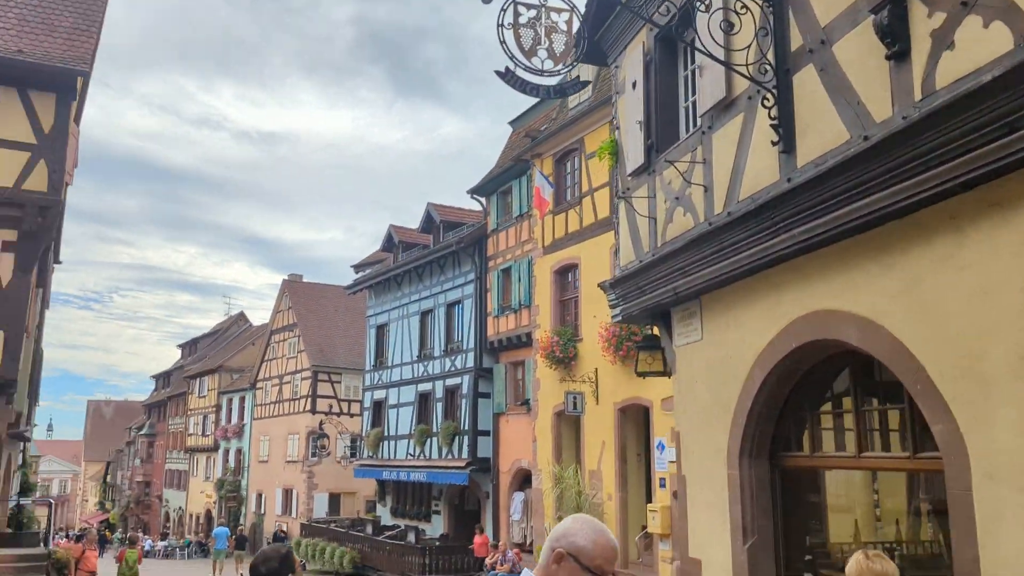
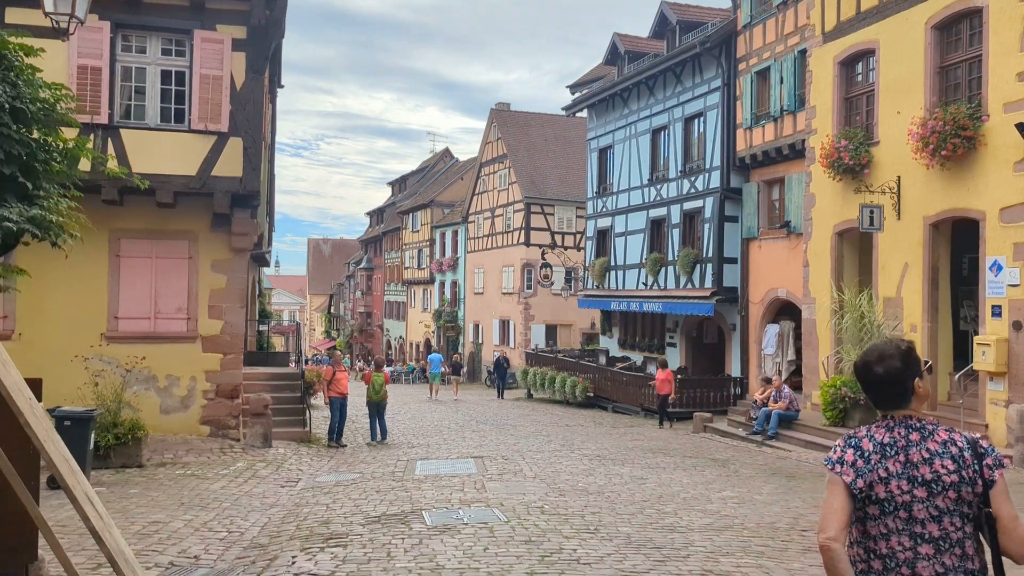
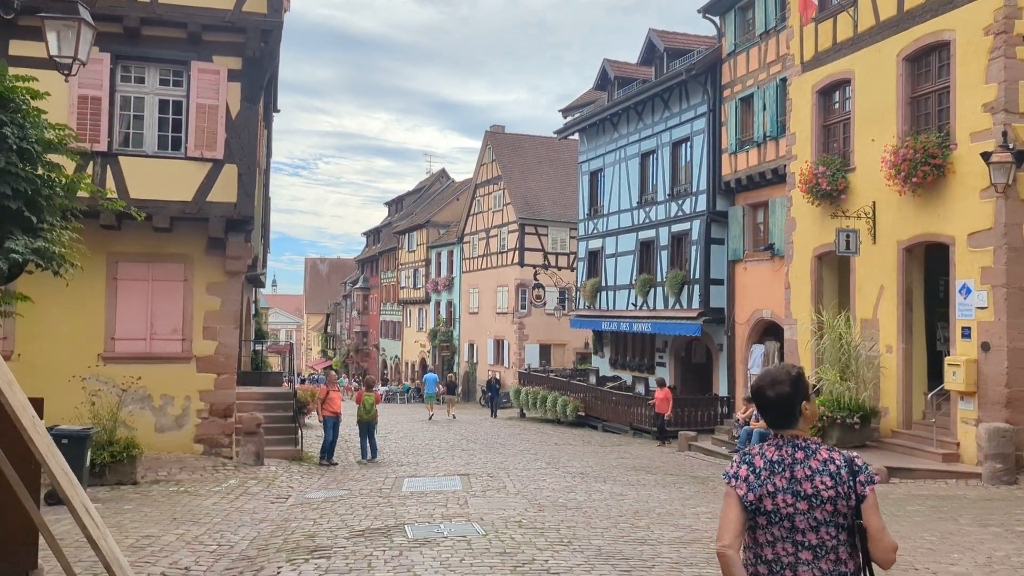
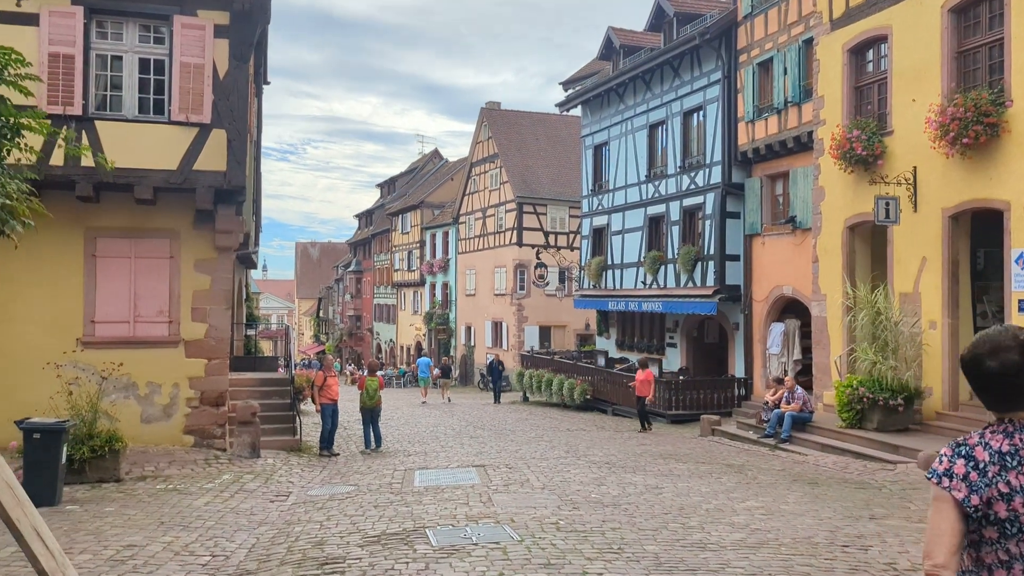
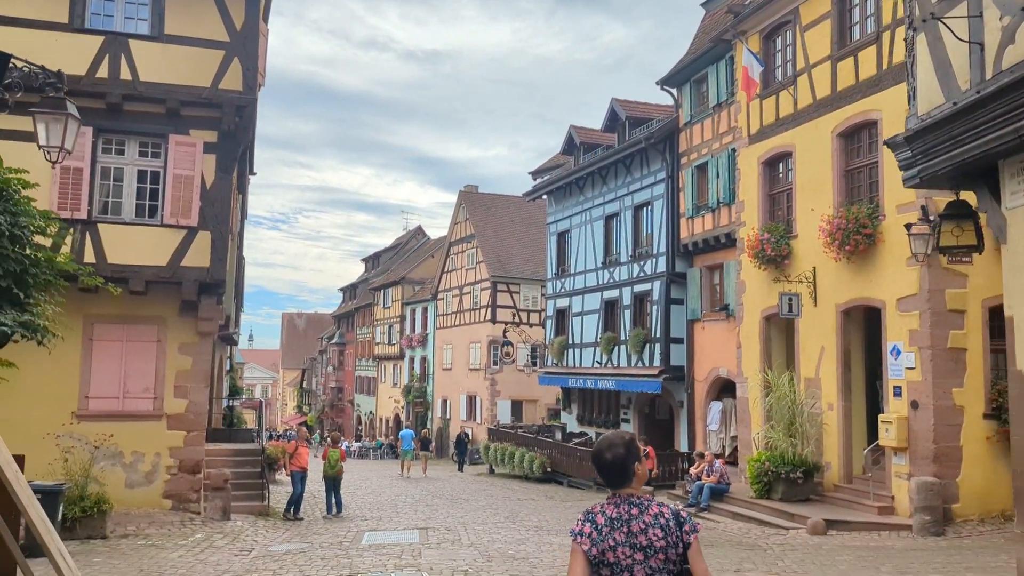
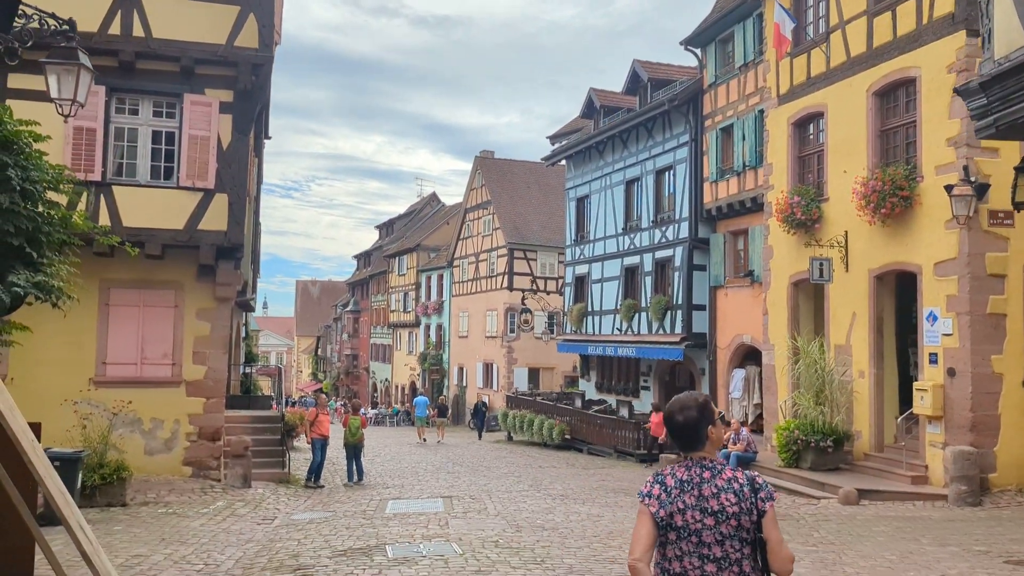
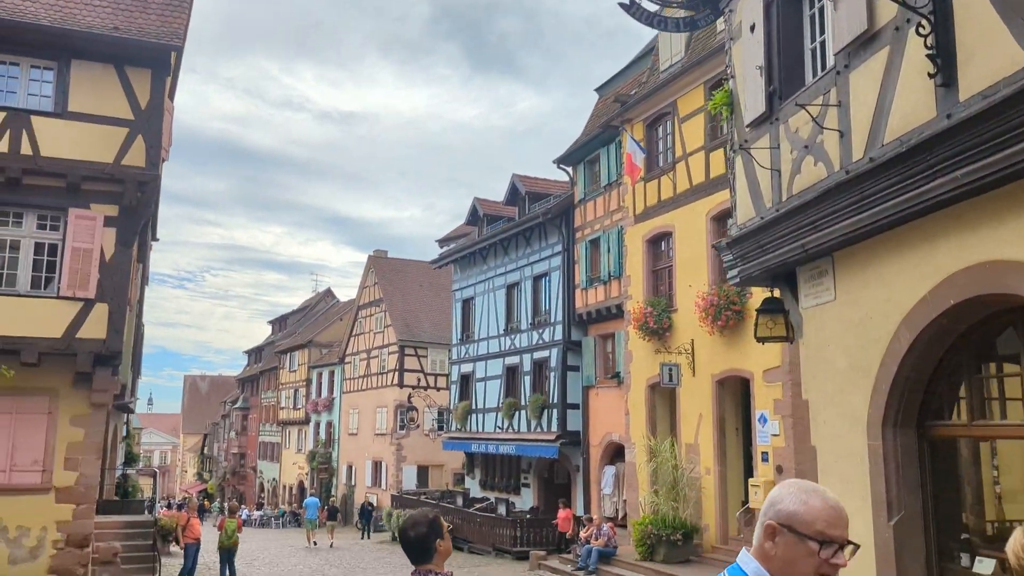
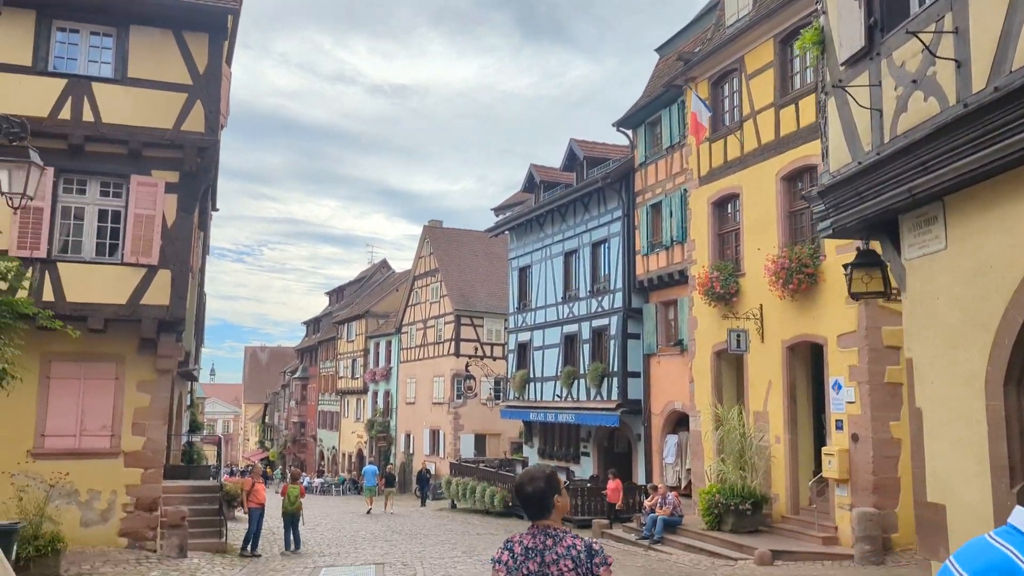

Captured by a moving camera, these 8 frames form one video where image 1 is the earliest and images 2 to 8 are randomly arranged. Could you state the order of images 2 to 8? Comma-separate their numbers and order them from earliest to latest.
7, 8, 5, 6, 3, 2, 4
